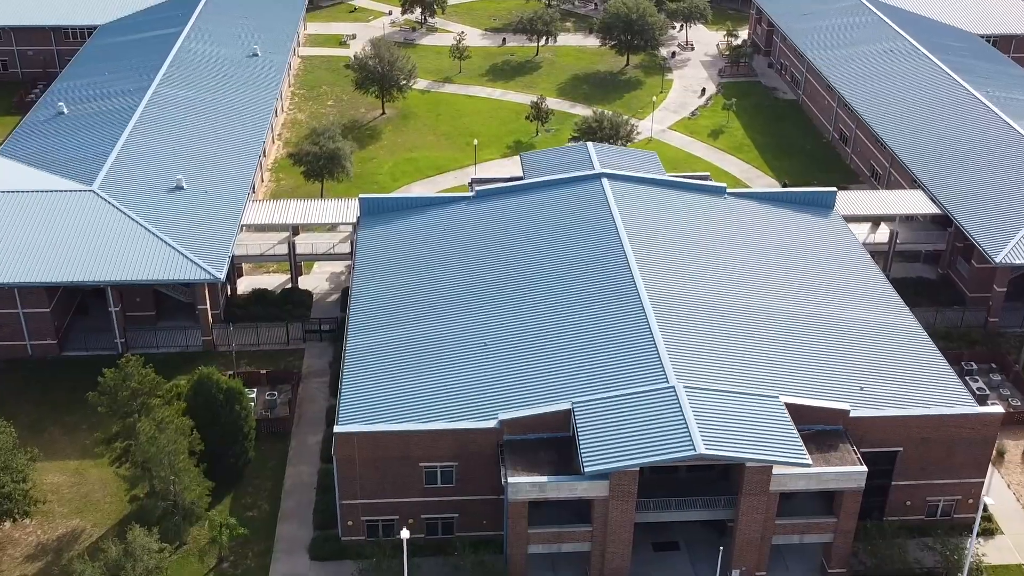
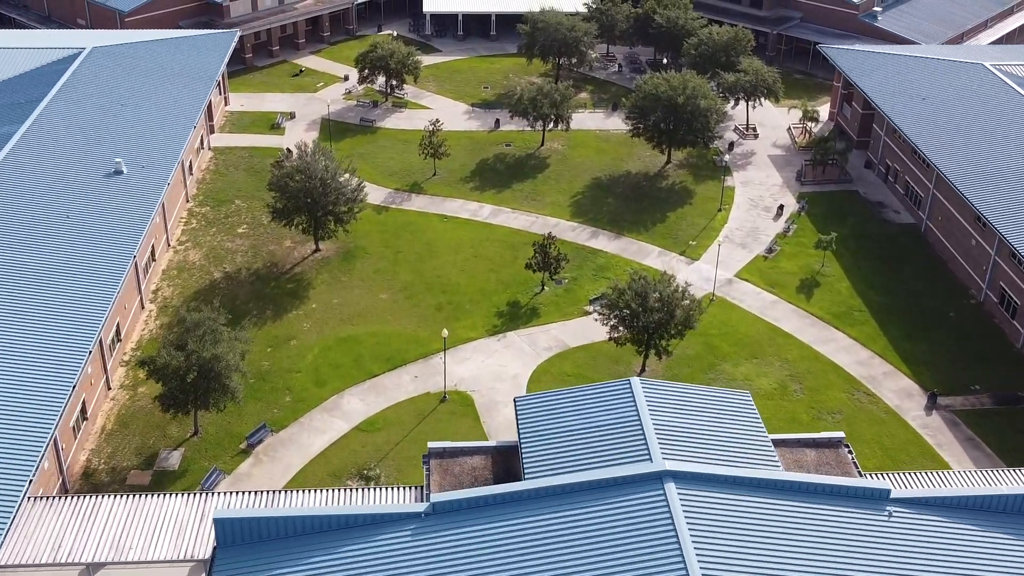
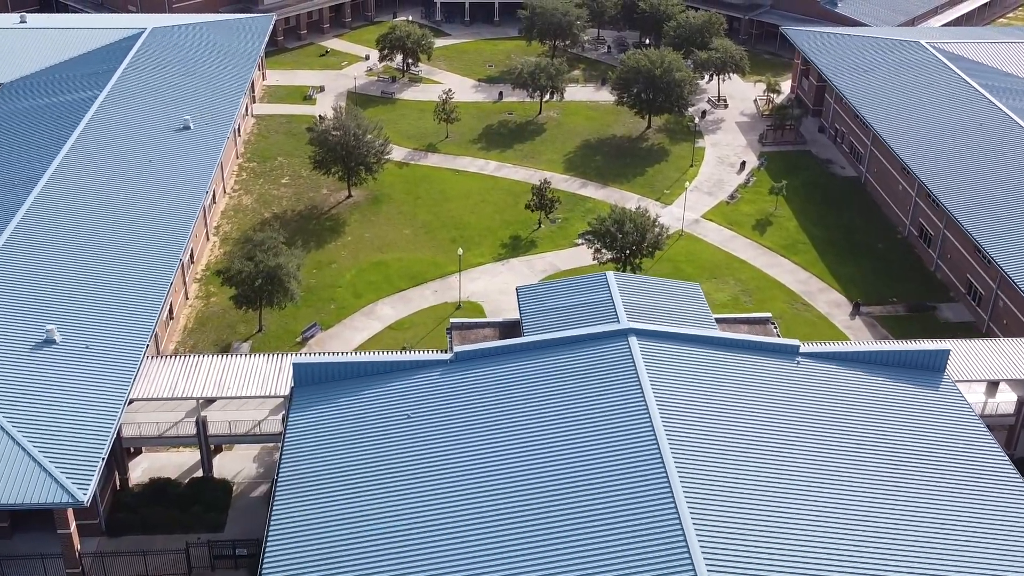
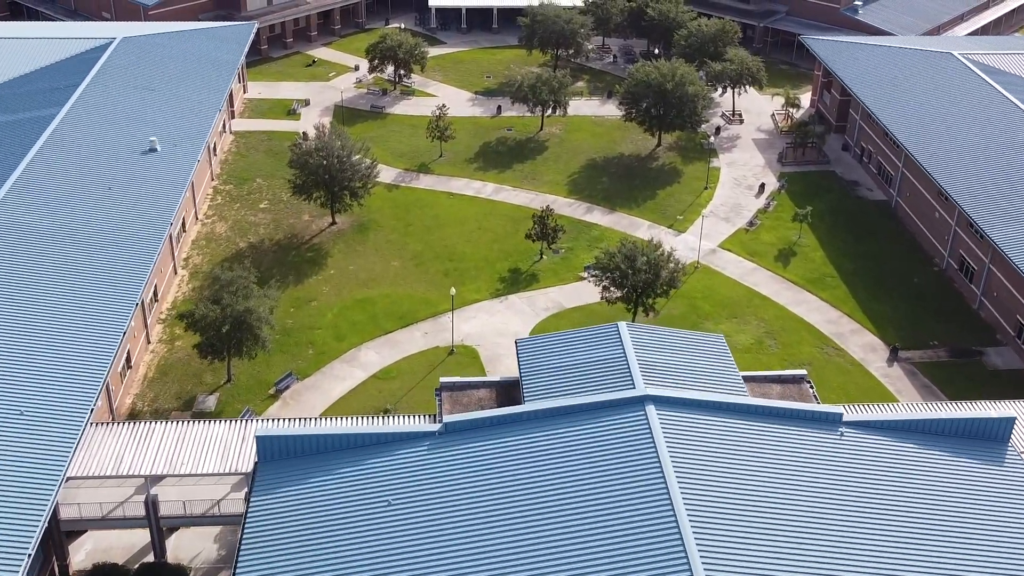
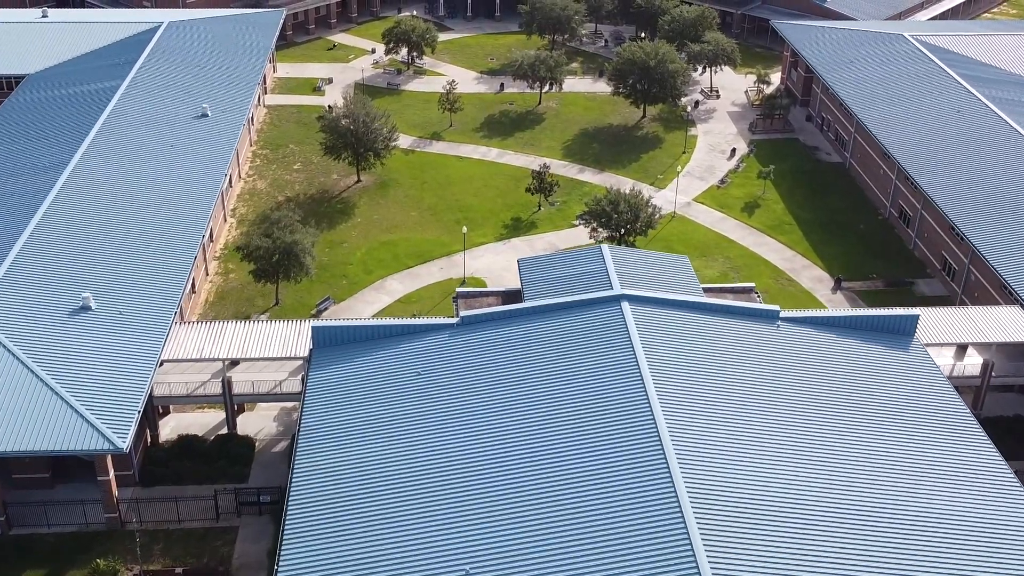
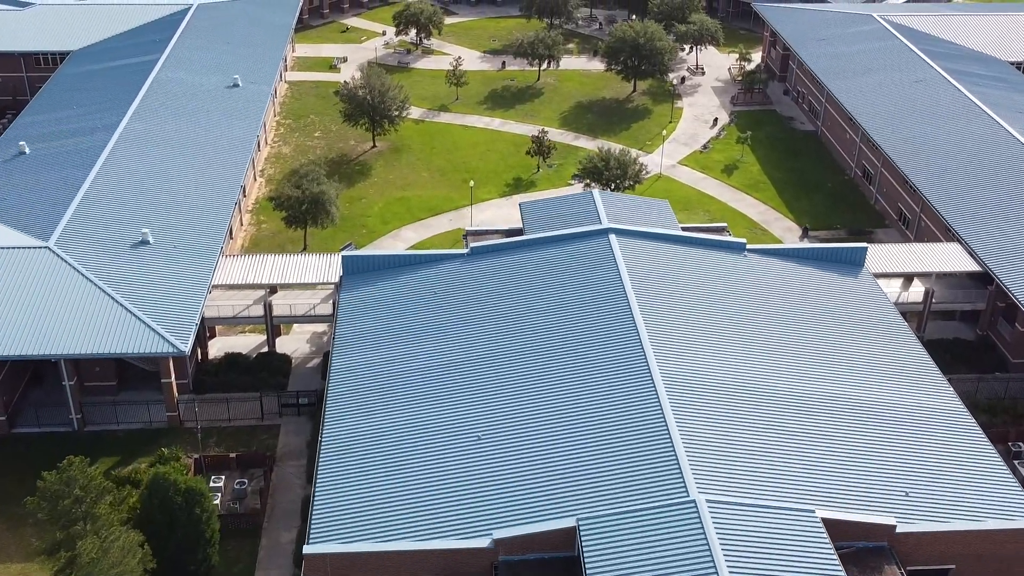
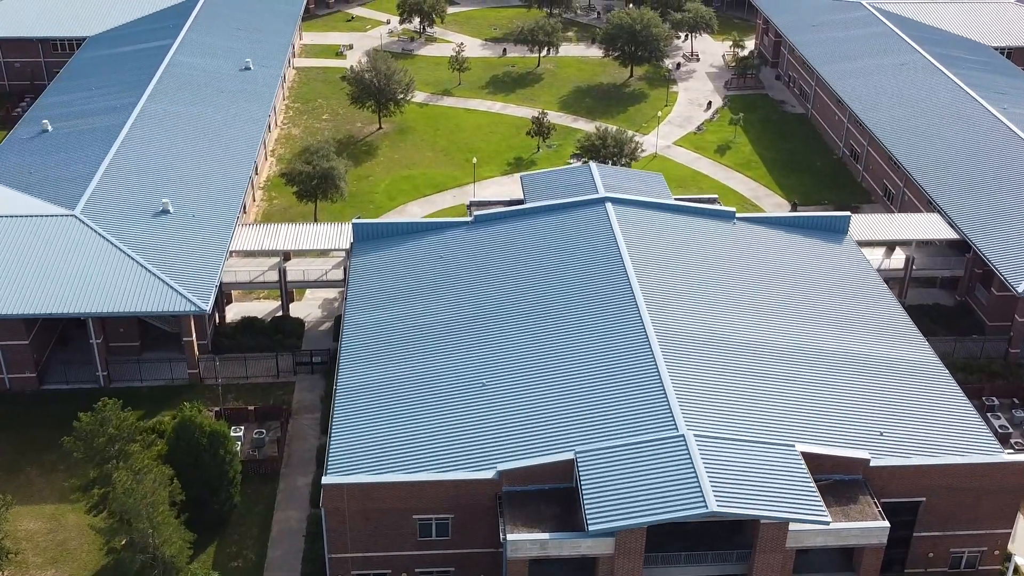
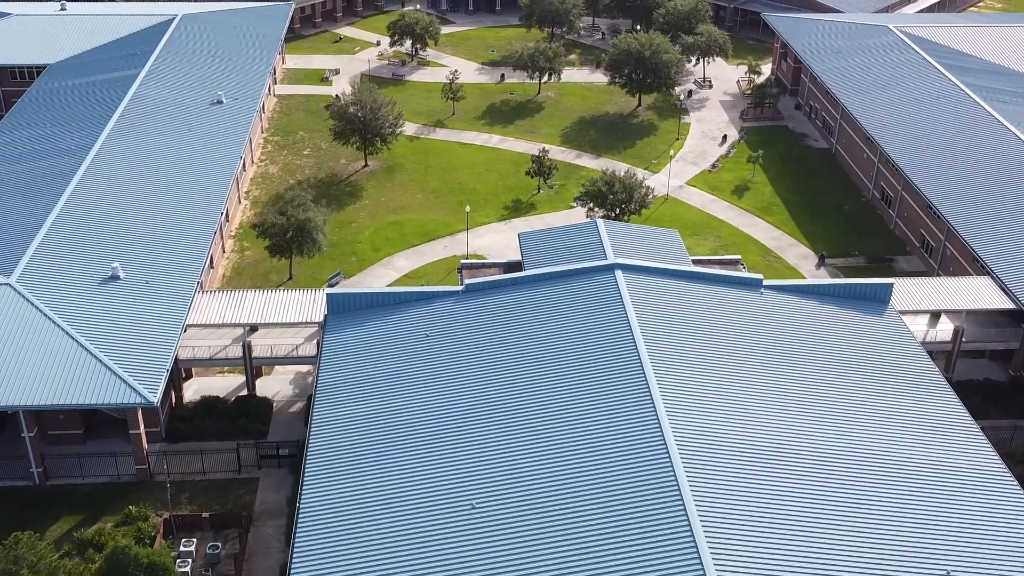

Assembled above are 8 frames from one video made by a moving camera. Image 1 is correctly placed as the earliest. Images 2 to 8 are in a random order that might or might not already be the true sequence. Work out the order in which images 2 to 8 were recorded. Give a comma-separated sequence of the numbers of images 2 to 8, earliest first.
7, 6, 8, 5, 3, 4, 2
